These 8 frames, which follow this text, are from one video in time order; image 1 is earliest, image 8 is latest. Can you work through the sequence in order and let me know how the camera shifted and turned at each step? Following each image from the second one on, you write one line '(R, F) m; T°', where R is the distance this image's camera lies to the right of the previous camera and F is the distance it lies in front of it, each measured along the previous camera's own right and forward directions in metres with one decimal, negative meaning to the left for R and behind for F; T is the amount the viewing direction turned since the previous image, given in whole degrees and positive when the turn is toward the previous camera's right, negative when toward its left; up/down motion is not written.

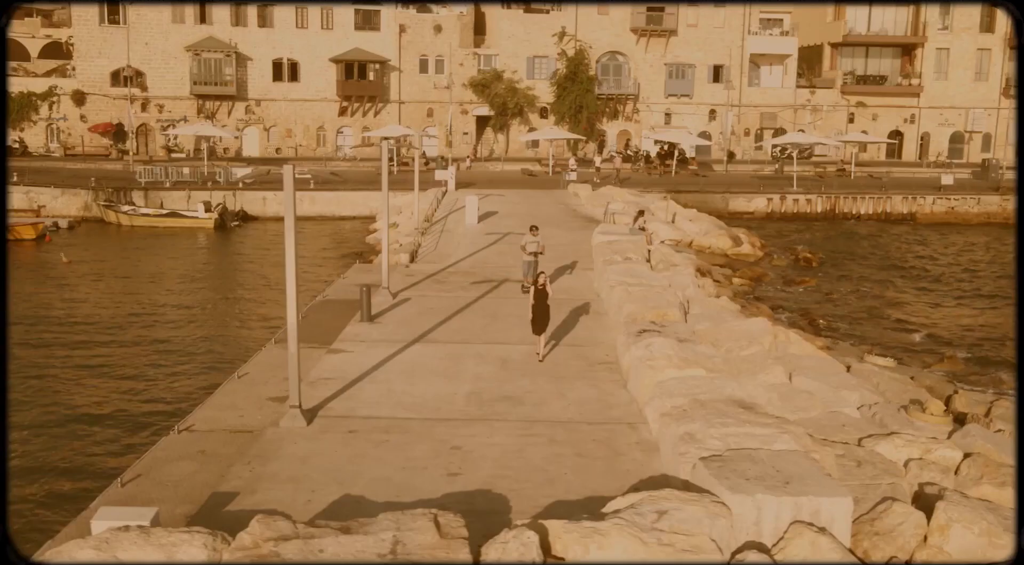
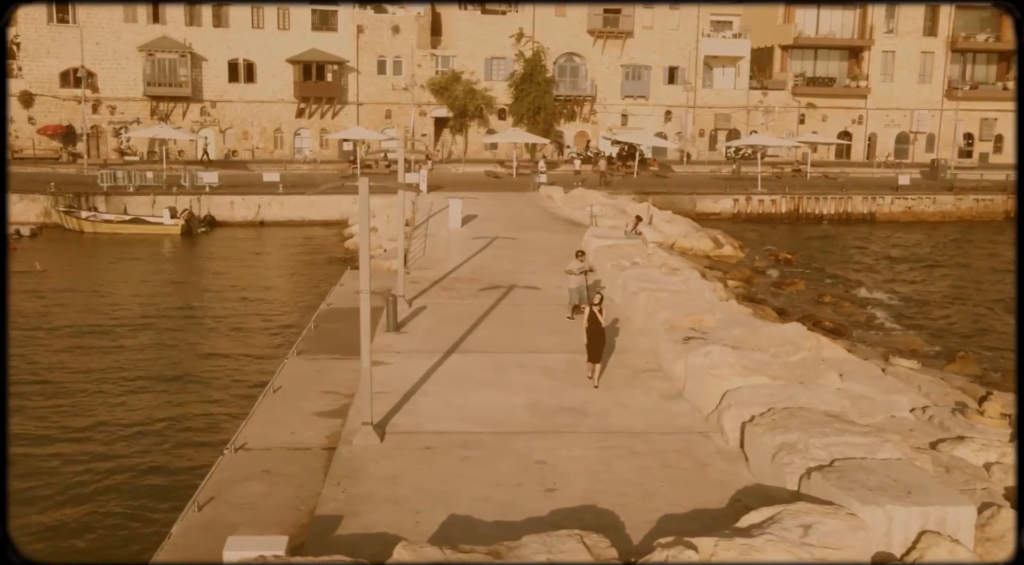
(-1.6, +0.1) m; +4°
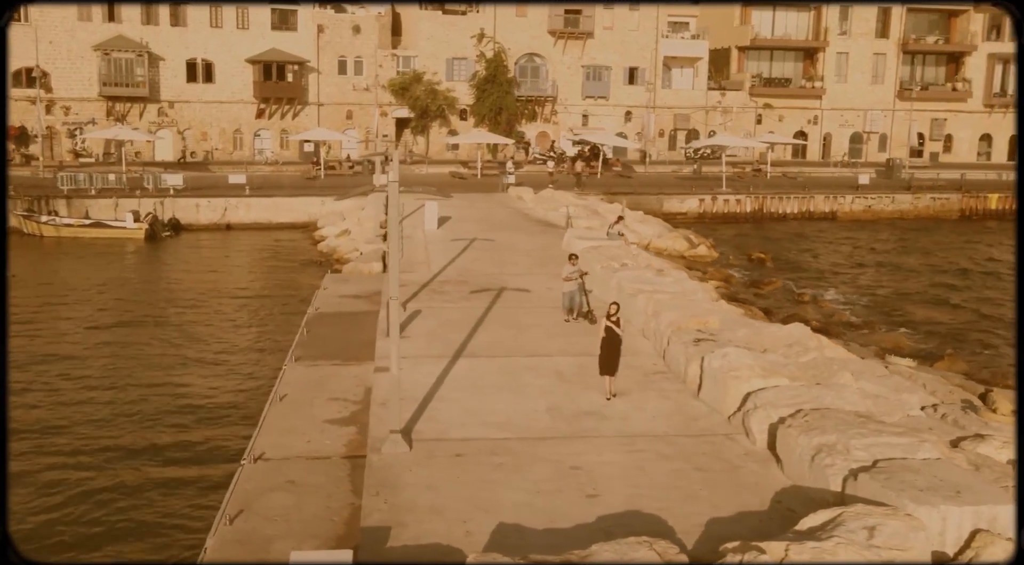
(-0.9, +0.1) m; +3°
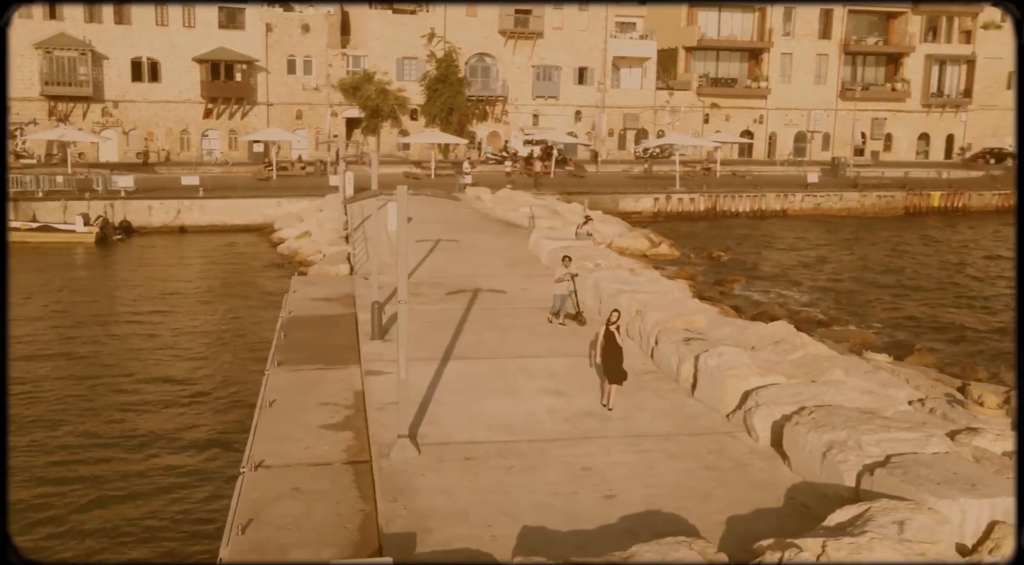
(-0.7, 0.0) m; +3°
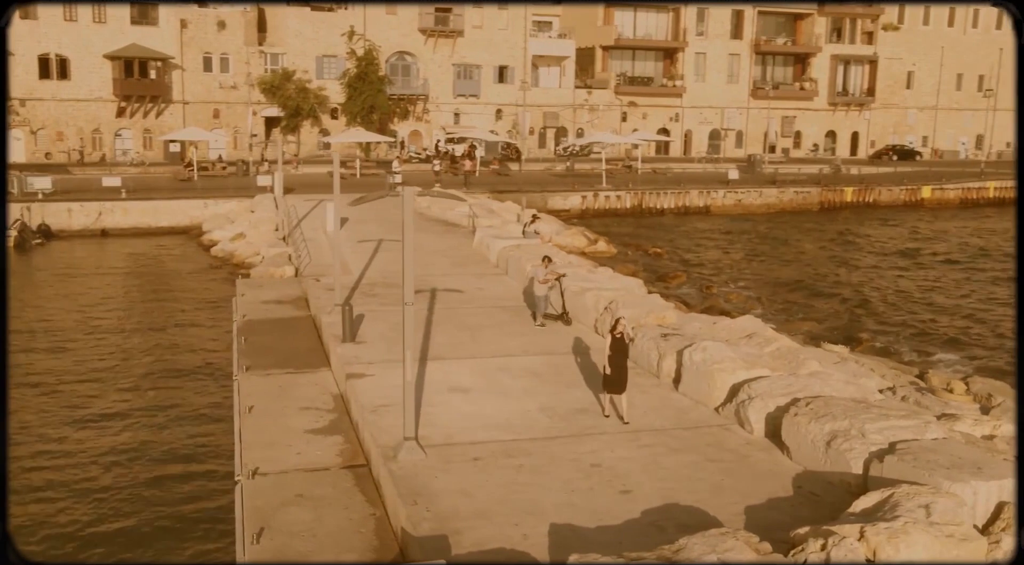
(-1.0, 0.0) m; +5°
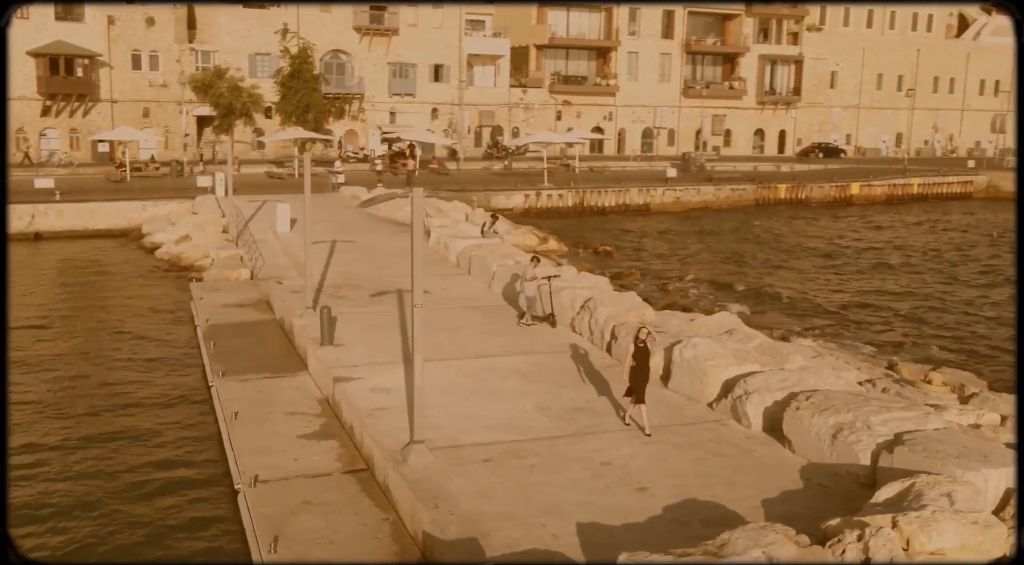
(-0.9, 0.0) m; +4°
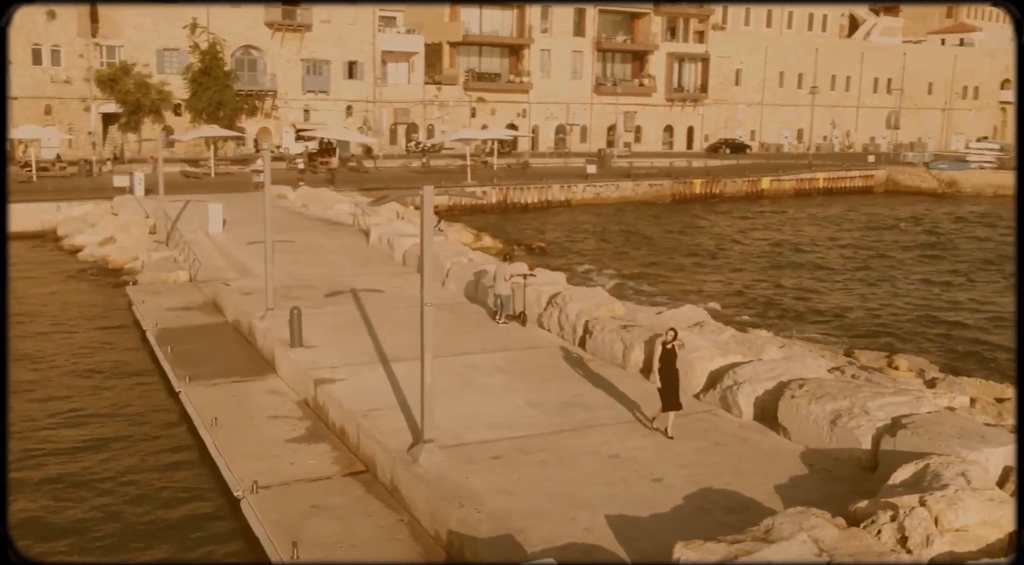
(-1.1, 0.0) m; +6°
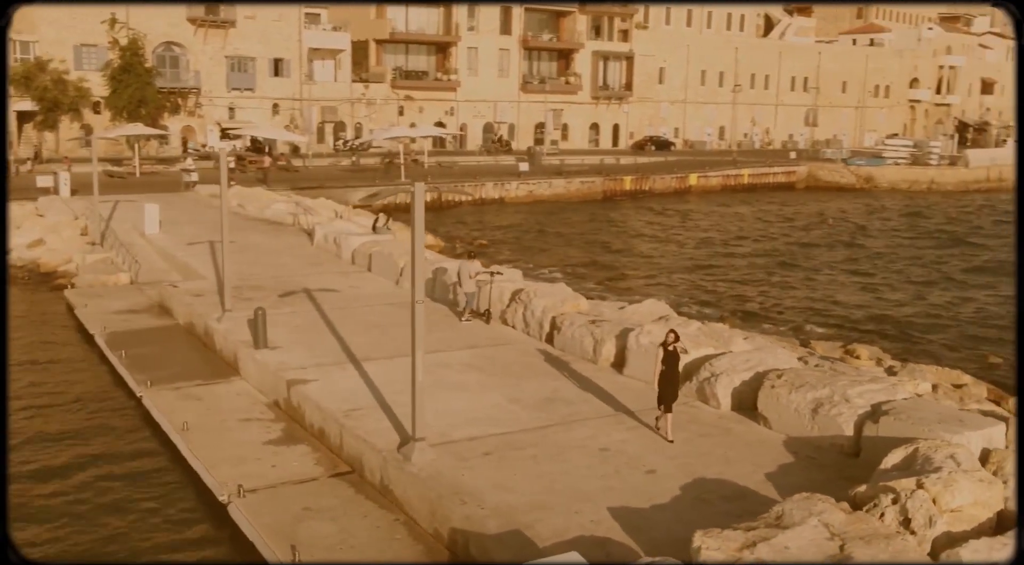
(-0.7, 0.0) m; +5°
